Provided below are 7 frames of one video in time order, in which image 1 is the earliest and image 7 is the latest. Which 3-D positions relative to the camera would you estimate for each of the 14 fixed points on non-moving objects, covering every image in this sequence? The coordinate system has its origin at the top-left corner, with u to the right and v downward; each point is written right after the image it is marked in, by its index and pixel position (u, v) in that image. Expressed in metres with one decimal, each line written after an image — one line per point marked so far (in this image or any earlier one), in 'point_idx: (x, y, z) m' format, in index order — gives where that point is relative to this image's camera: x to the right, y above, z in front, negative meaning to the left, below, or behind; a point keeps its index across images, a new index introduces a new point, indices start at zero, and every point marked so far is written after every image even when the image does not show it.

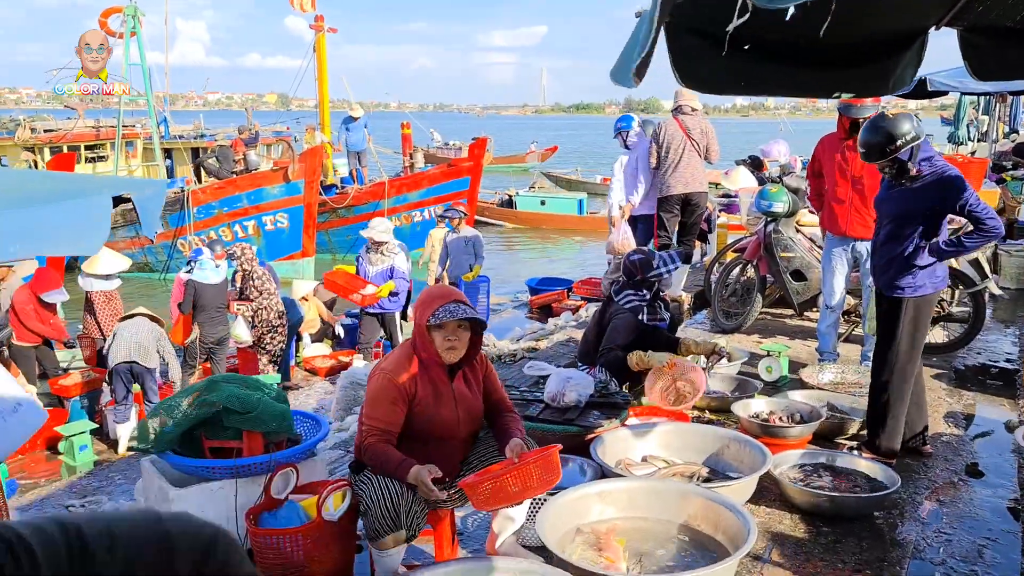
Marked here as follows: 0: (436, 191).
0: (-1.7, +2.2, +19.6) m
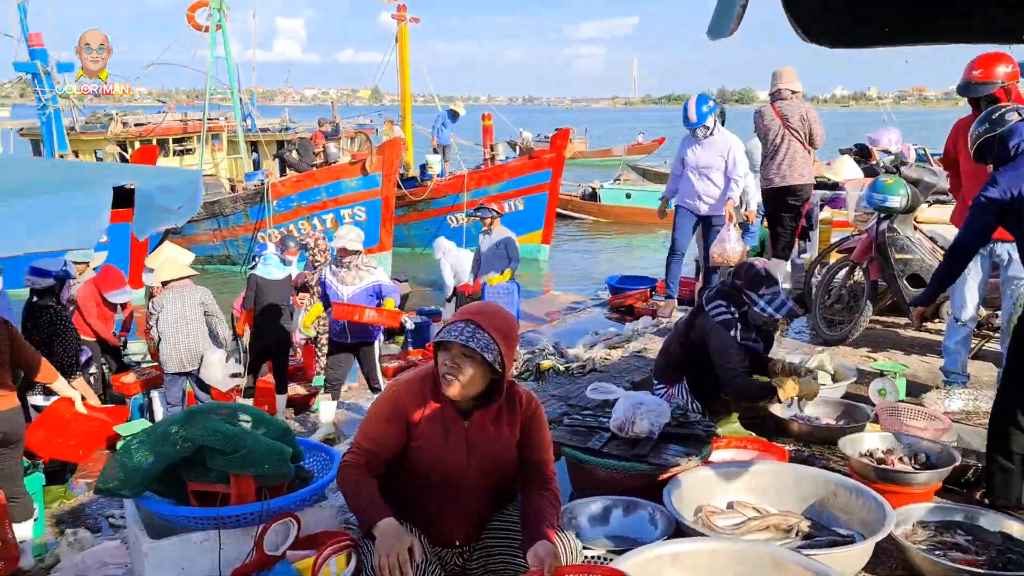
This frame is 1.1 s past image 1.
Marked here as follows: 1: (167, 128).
0: (+0.1, +2.3, +19.0) m
1: (-8.0, +3.7, +19.9) m
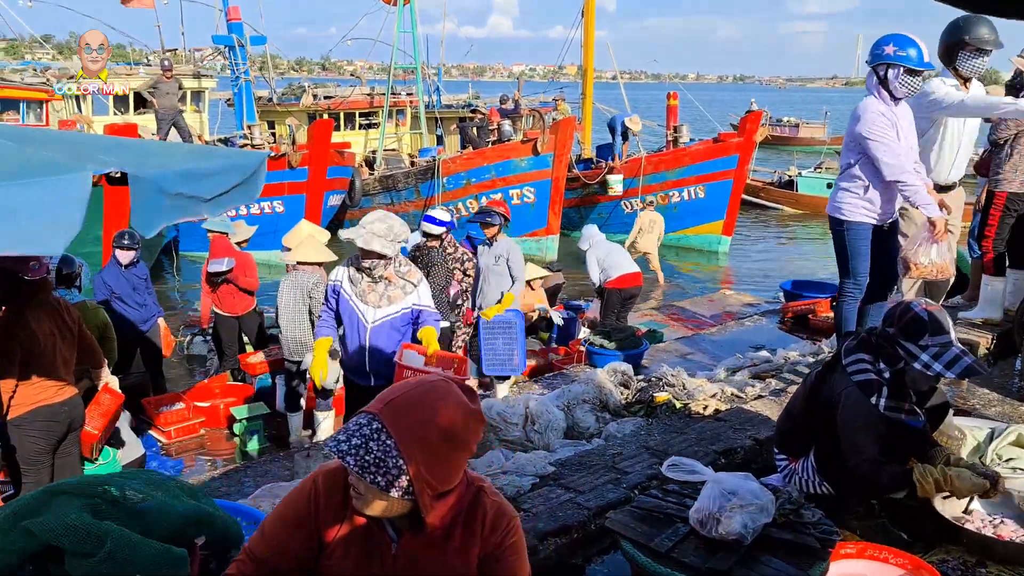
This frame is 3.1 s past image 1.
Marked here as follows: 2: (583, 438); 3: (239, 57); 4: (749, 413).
0: (+3.9, +2.5, +17.6) m
1: (-3.7, +4.4, +20.3) m
2: (+0.4, -0.8, +4.7) m
3: (-5.8, +4.9, +18.1) m
4: (+1.2, -0.6, +4.3) m
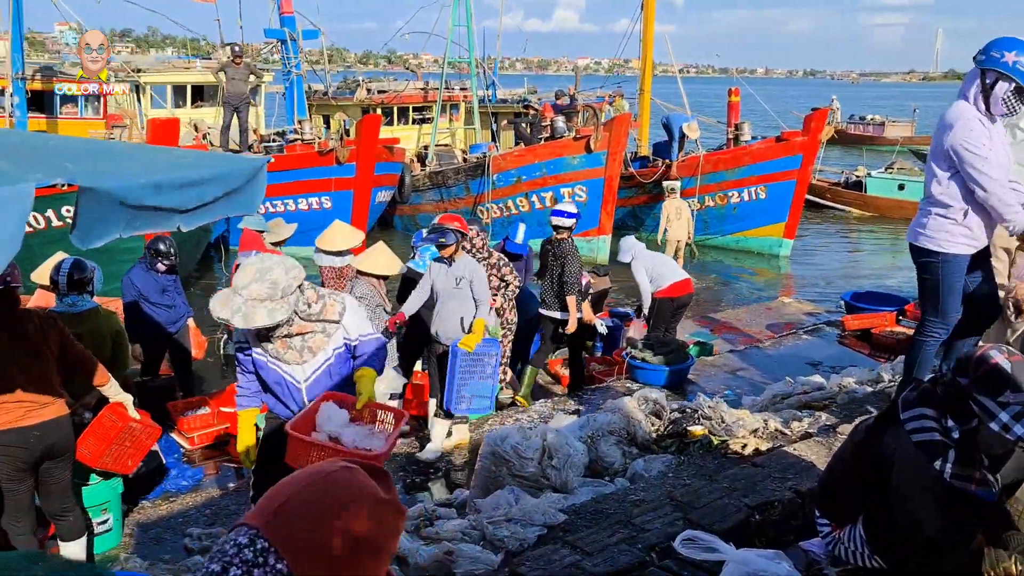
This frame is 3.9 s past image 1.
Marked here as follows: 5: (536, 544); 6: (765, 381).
0: (+4.9, +2.4, +16.9) m
1: (-2.4, +4.5, +20.0) m
2: (+0.5, -0.9, +4.2) m
3: (-4.6, +5.0, +18.0) m
4: (+1.3, -0.8, +3.8) m
5: (+0.1, -1.0, +3.3) m
6: (+2.3, -0.9, +7.9) m
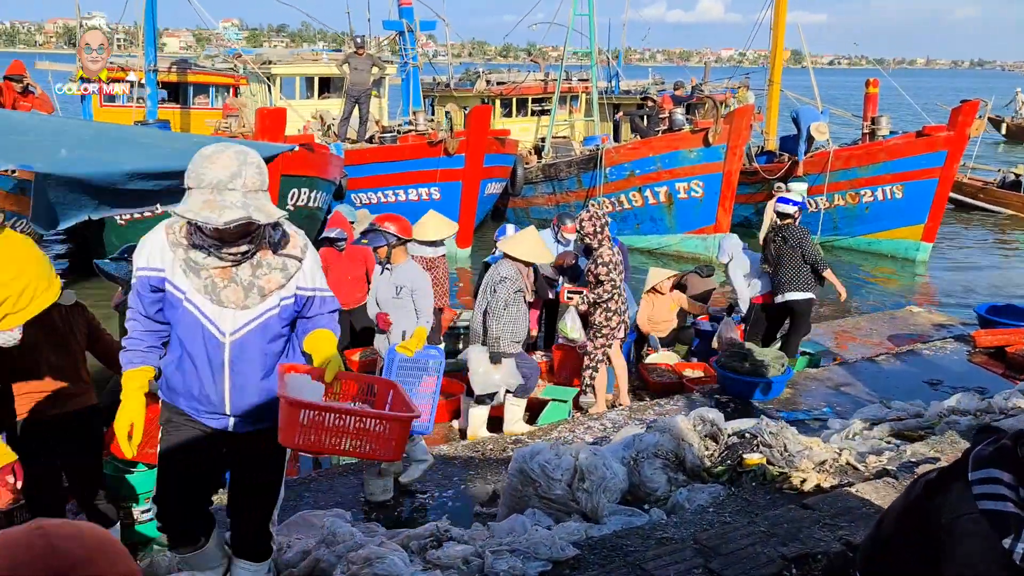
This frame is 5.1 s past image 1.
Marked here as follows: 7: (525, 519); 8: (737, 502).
0: (+7.1, +2.2, +15.6) m
1: (+0.3, +4.7, +19.8) m
2: (+0.6, -1.0, +3.8) m
3: (-2.1, +5.3, +18.1) m
4: (+1.3, -0.8, +3.3) m
5: (+0.1, -1.0, +2.9) m
6: (+3.0, -1.0, +7.2) m
7: (+0.1, -0.9, +3.5) m
8: (+1.0, -0.9, +3.6) m
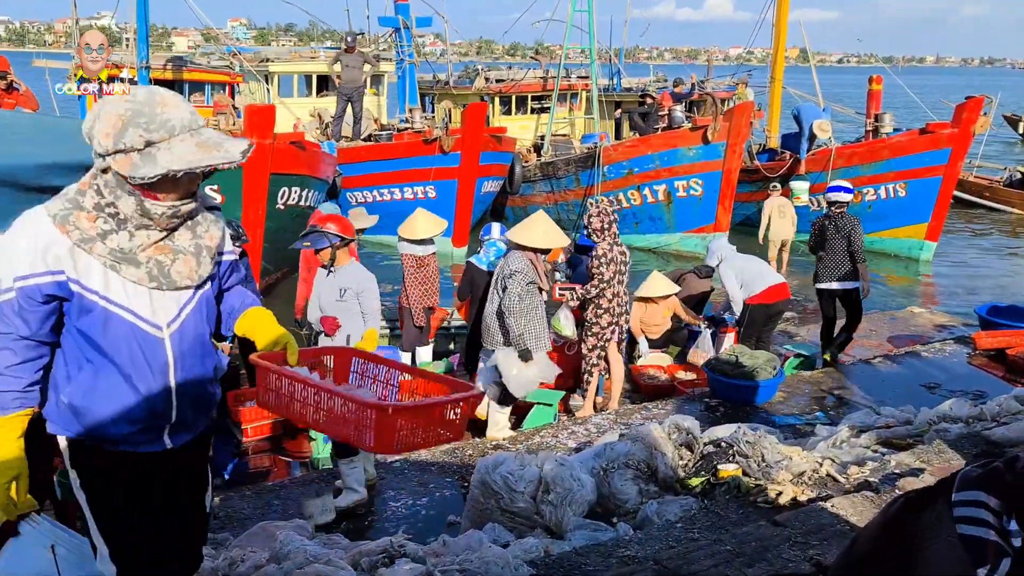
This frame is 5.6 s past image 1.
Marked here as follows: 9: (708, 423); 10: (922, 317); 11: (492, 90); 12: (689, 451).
0: (+7.0, +2.2, +15.4) m
1: (+0.3, +4.7, +19.6) m
2: (+0.4, -1.0, +3.6) m
3: (-2.2, +5.3, +17.9) m
4: (+1.2, -0.8, +3.1) m
5: (-0.1, -1.0, +2.8) m
6: (+2.9, -1.0, +6.9) m
7: (-0.1, -1.0, +3.3) m
8: (+0.8, -0.9, +3.4) m
9: (+1.5, -1.1, +6.6) m
10: (+5.3, -0.4, +10.9) m
11: (-0.5, +4.5, +19.3) m
12: (+0.8, -0.8, +4.0) m
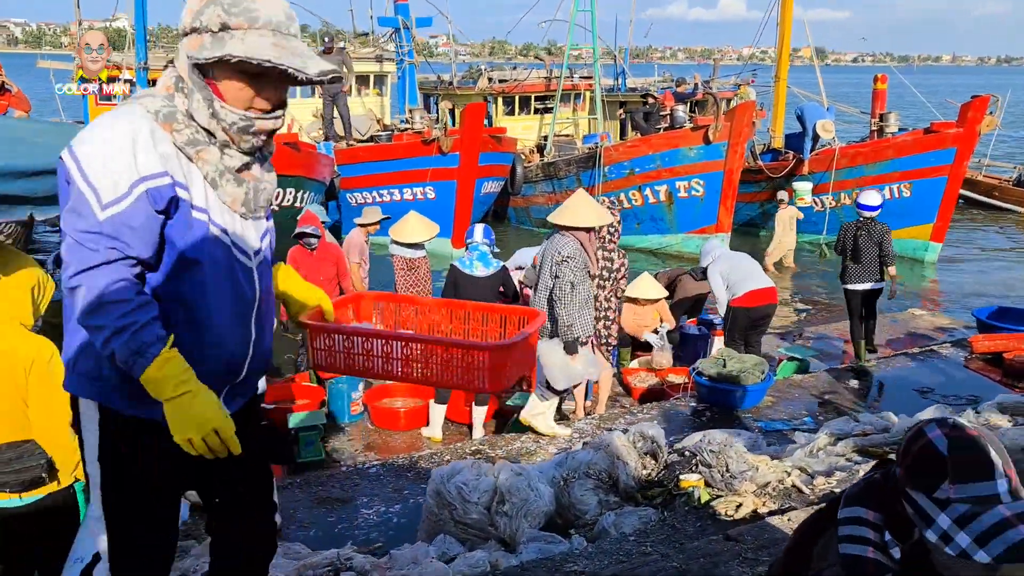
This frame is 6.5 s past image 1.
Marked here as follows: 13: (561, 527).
0: (+7.0, +2.2, +15.2) m
1: (+0.4, +4.6, +19.5) m
2: (+0.3, -1.0, +3.5) m
3: (-2.1, +5.2, +17.9) m
4: (+1.0, -0.9, +3.0) m
5: (-0.3, -1.0, +2.7) m
6: (+2.7, -1.0, +6.8) m
7: (-0.3, -1.0, +3.2) m
8: (+0.6, -0.9, +3.3) m
9: (+1.4, -1.1, +6.5) m
10: (+5.2, -0.4, +10.8) m
11: (-0.4, +4.5, +19.2) m
12: (+0.7, -0.8, +3.9) m
13: (+0.2, -1.0, +3.6) m
